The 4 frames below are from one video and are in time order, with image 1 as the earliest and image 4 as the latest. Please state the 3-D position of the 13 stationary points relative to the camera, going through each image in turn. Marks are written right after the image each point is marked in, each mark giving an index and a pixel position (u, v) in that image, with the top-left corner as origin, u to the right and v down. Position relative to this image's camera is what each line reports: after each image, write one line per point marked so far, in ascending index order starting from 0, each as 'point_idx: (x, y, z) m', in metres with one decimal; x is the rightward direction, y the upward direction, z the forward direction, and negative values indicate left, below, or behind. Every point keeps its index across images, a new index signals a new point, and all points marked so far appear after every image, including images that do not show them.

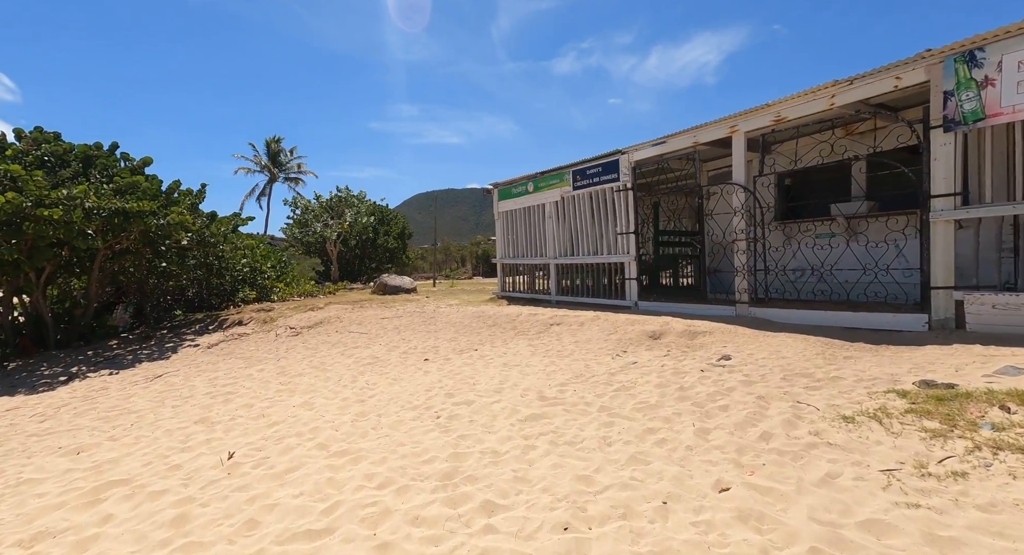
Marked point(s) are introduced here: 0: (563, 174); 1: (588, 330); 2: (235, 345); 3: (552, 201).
0: (+1.3, +2.6, +12.4) m
1: (+1.4, -1.0, +9.2) m
2: (-6.3, -1.6, +11.1) m
3: (+1.1, +2.0, +12.9) m
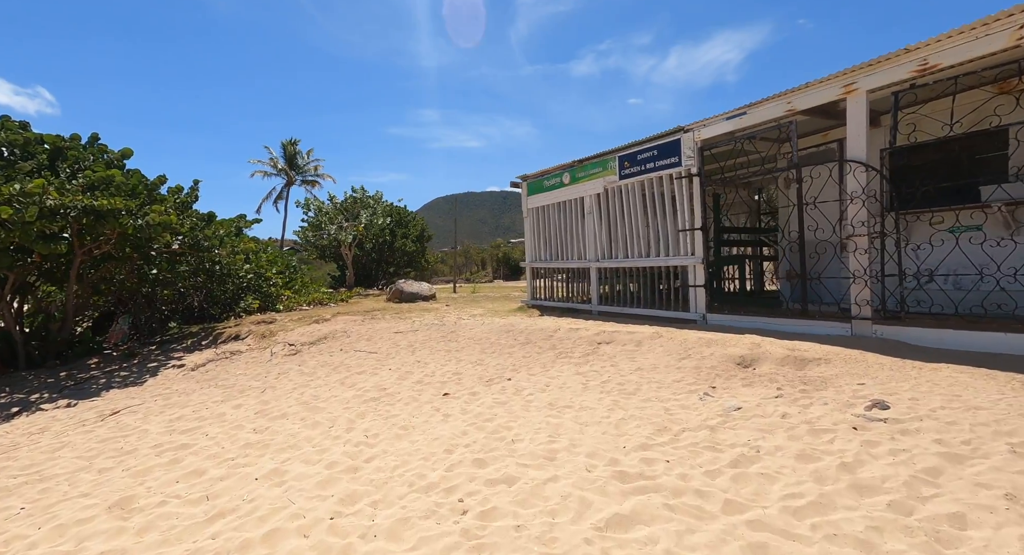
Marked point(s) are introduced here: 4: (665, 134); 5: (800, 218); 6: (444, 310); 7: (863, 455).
0: (+2.0, +2.5, +10.5) m
1: (+2.1, -1.1, +7.2) m
2: (-5.6, -1.7, +9.4) m
3: (+1.8, +1.9, +11.0) m
4: (+2.8, +2.7, +9.1) m
5: (+4.0, +0.8, +6.8) m
6: (-2.0, -1.0, +14.5) m
7: (+2.5, -1.3, +3.5) m
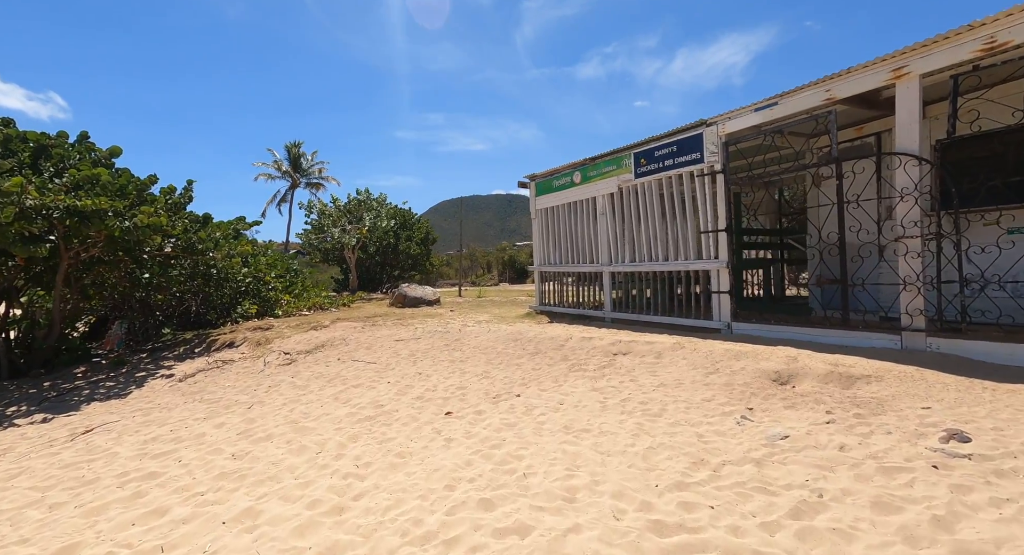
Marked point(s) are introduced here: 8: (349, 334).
0: (+2.2, +2.4, +9.9) m
1: (+2.2, -1.2, +6.6) m
2: (-5.5, -1.8, +8.9) m
3: (+2.0, +1.8, +10.3) m
4: (+3.0, +2.6, +8.4) m
5: (+4.2, +0.8, +6.2) m
6: (-1.8, -1.1, +13.9) m
7: (+2.6, -1.3, +2.9) m
8: (-3.8, -1.3, +11.4) m
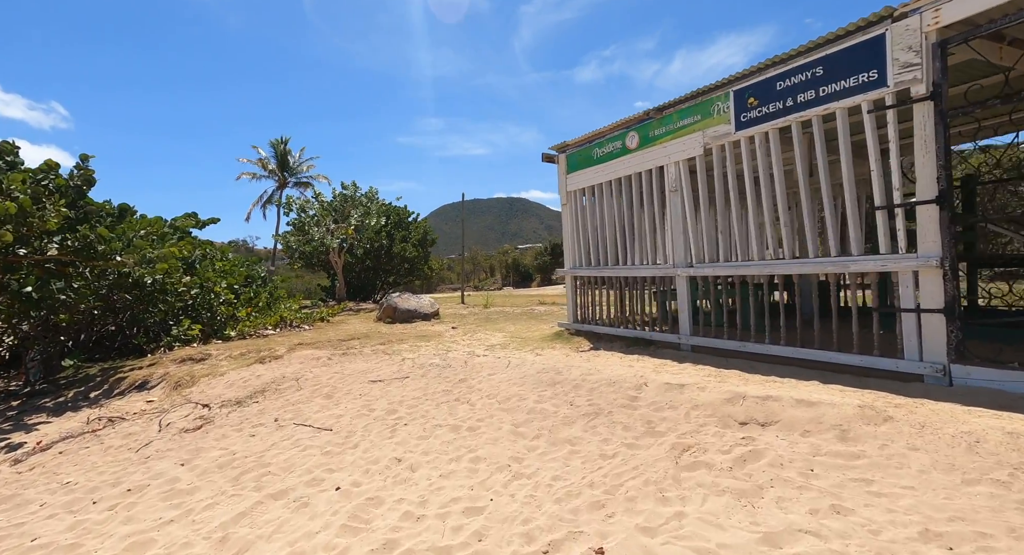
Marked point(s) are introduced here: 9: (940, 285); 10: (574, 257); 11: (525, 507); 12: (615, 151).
0: (+2.6, +2.3, +6.5) m
1: (+2.6, -1.3, +3.2) m
2: (-5.0, -2.0, +5.5) m
3: (+2.4, +1.7, +6.9) m
4: (+3.4, +2.5, +5.0) m
5: (+4.6, +0.7, +2.8) m
6: (-1.4, -1.3, +10.5) m
7: (+3.0, -1.4, -0.6) m
8: (-3.4, -1.5, +8.0) m
9: (+3.9, -0.1, +4.6) m
10: (+1.2, +0.4, +9.3) m
11: (+0.1, -1.6, +3.5) m
12: (+1.7, +2.1, +8.1) m
